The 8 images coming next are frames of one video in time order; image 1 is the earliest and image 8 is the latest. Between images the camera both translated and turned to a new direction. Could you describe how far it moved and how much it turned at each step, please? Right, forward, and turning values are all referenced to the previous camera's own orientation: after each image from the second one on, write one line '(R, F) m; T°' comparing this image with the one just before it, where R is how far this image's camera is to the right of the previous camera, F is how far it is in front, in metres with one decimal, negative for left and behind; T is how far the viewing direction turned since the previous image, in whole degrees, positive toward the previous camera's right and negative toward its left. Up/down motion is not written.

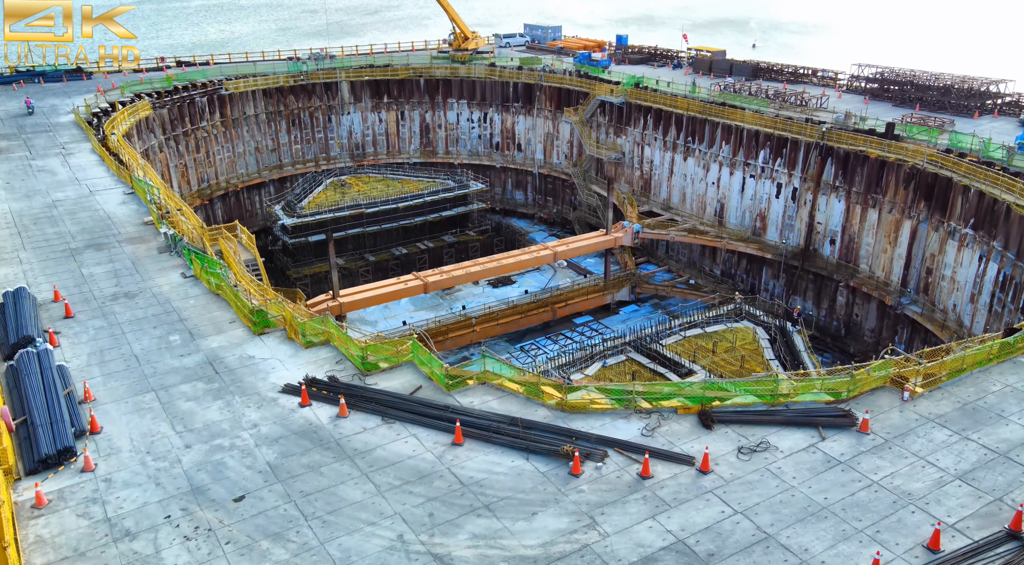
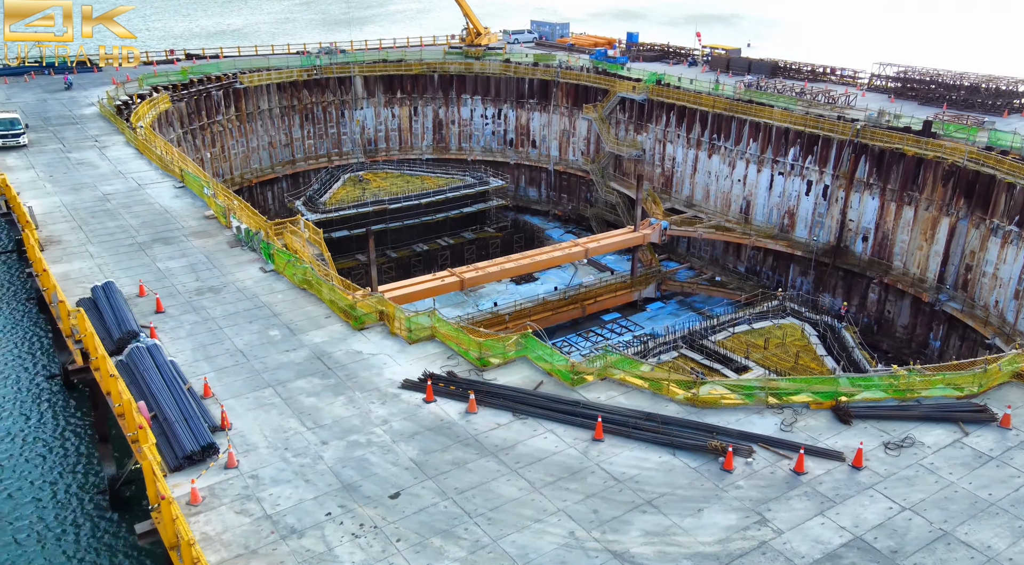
(-3.9, +0.3) m; +2°
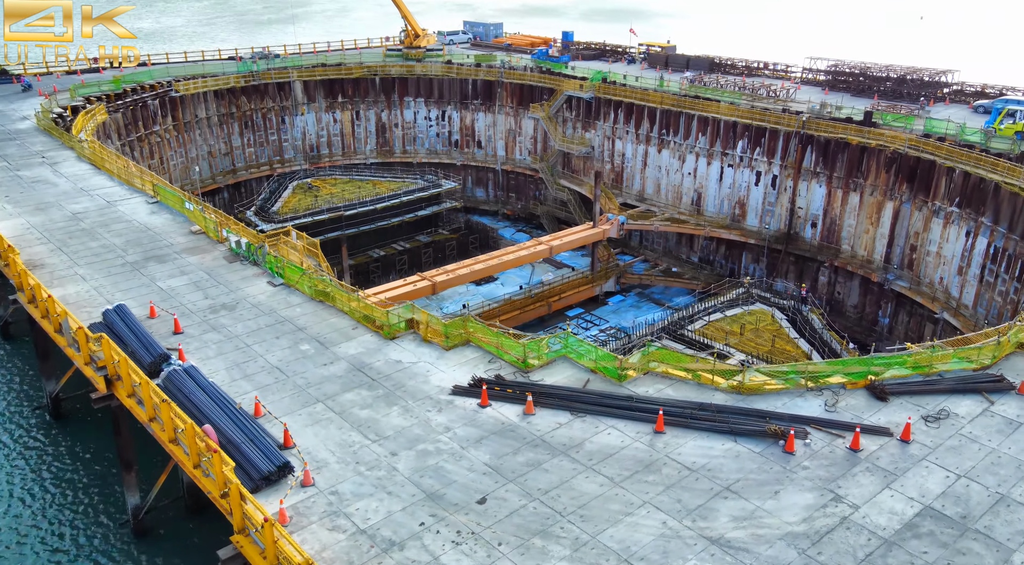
(-3.3, -0.2) m; +6°
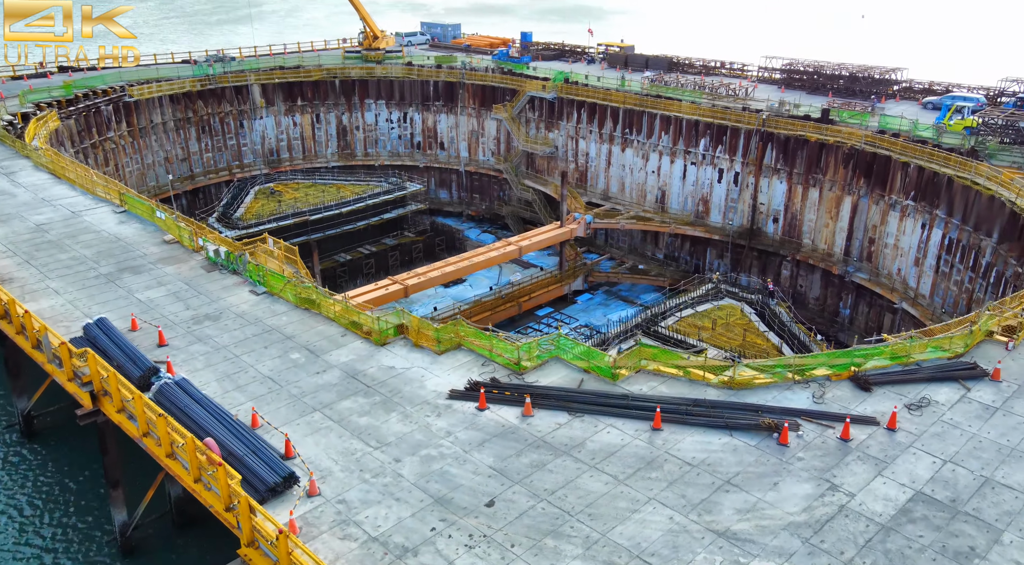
(-1.0, -0.2) m; +3°
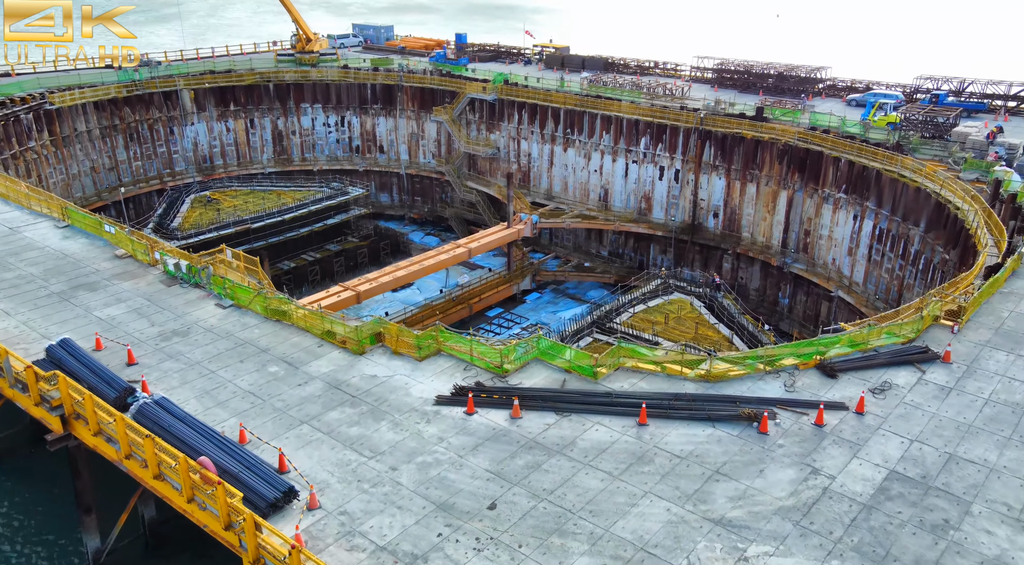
(-1.4, -0.3) m; +5°
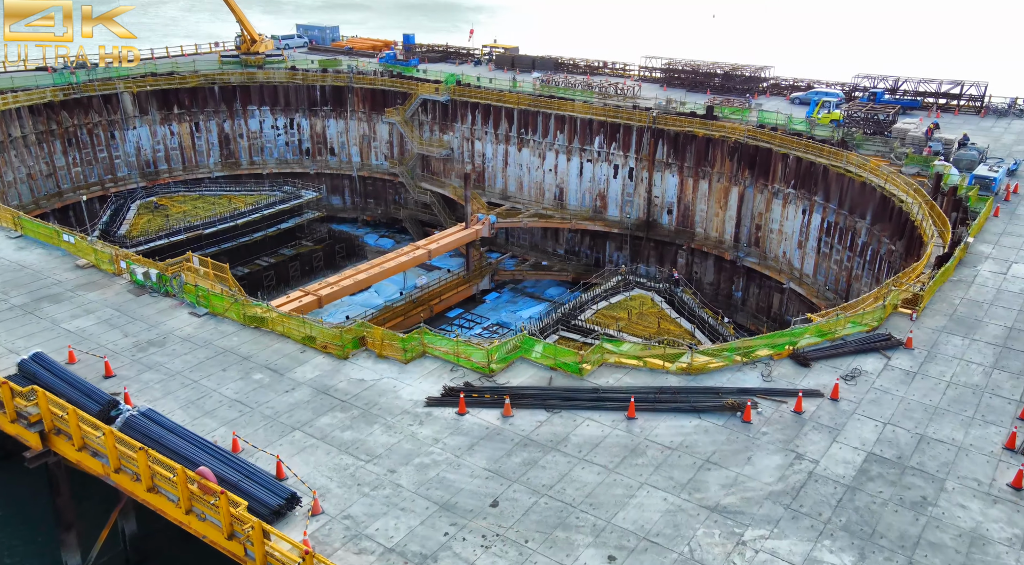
(-1.2, -0.3) m; +4°
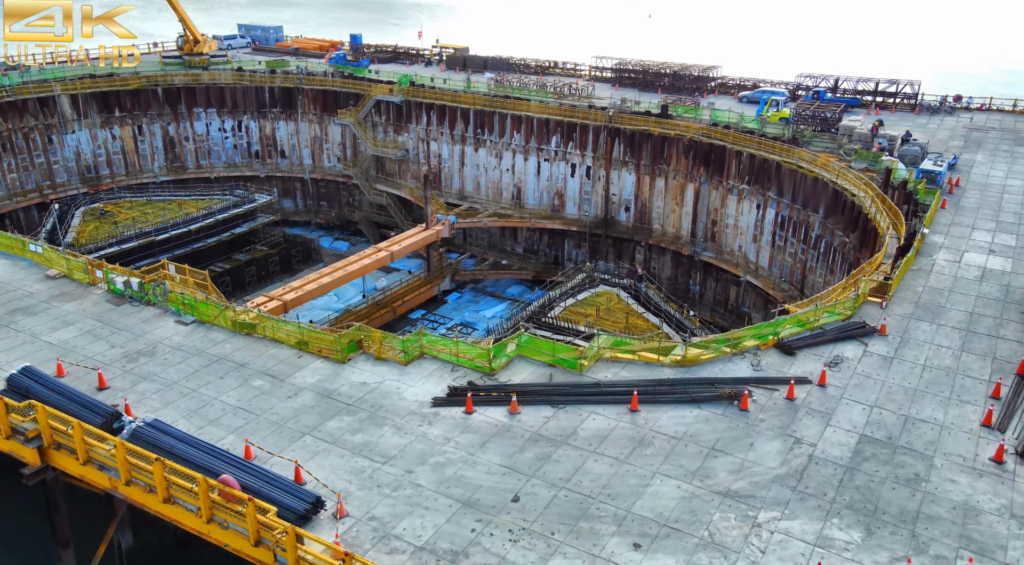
(-1.7, -0.4) m; +4°
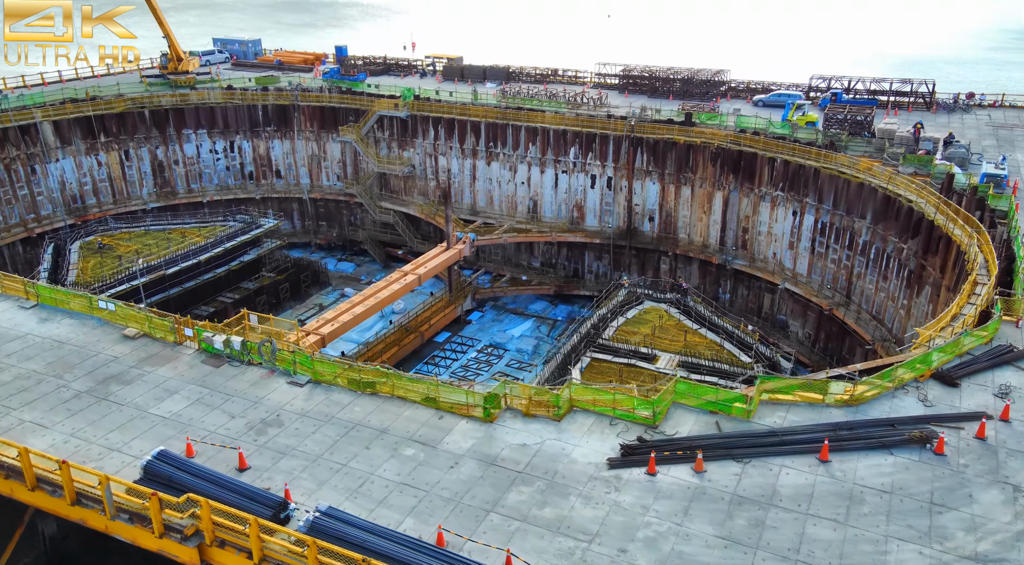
(-5.8, +1.9) m; +3°
